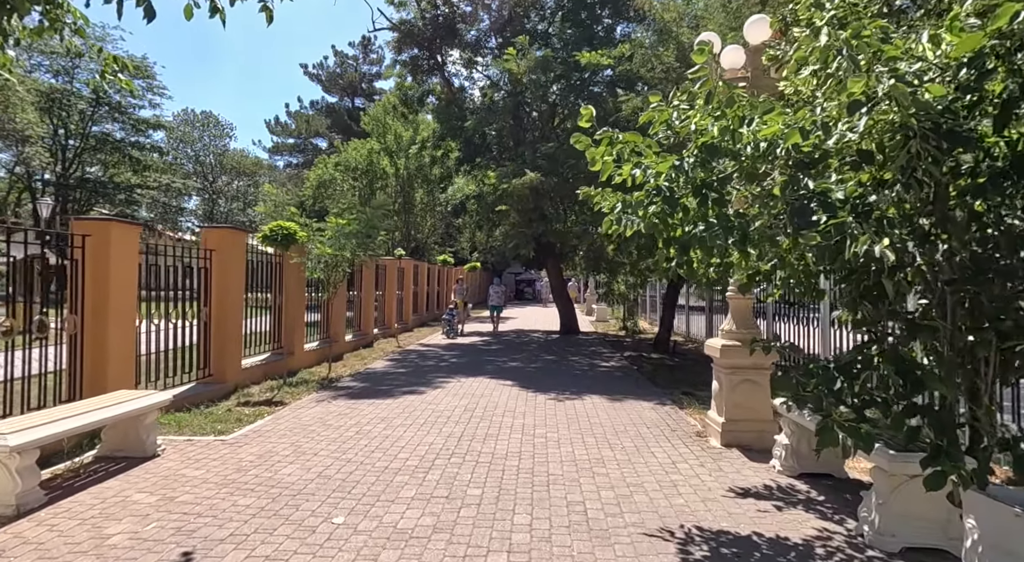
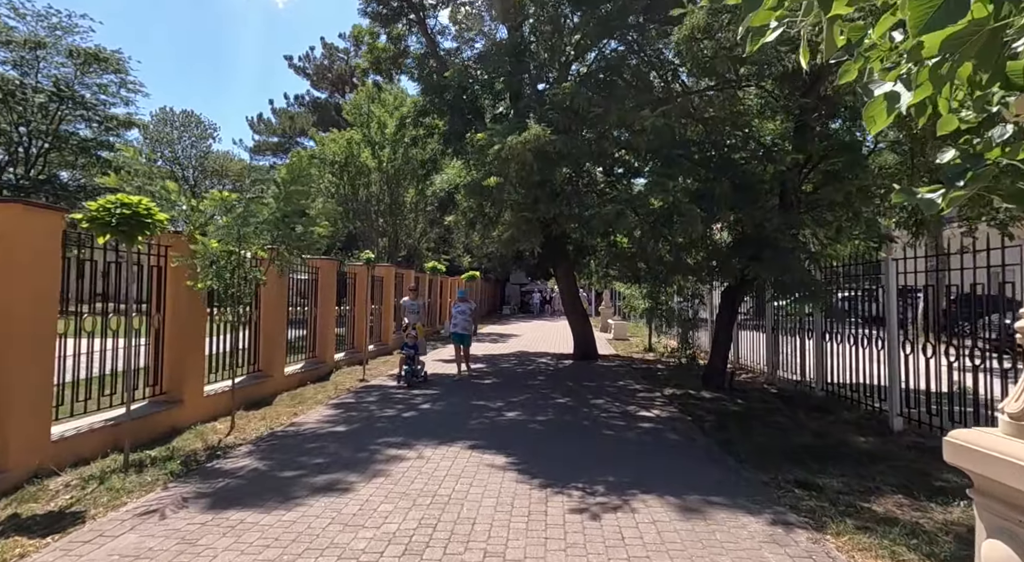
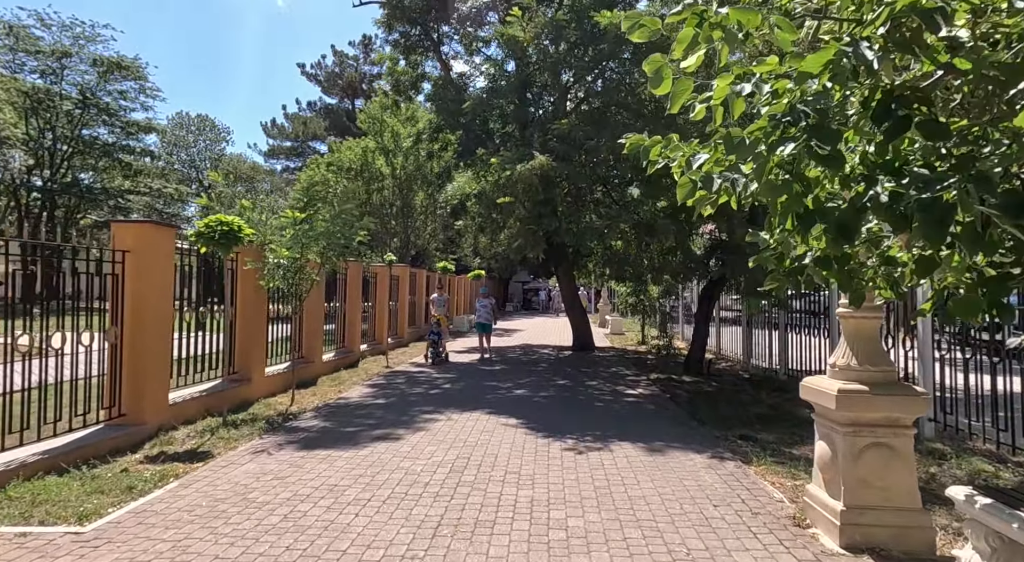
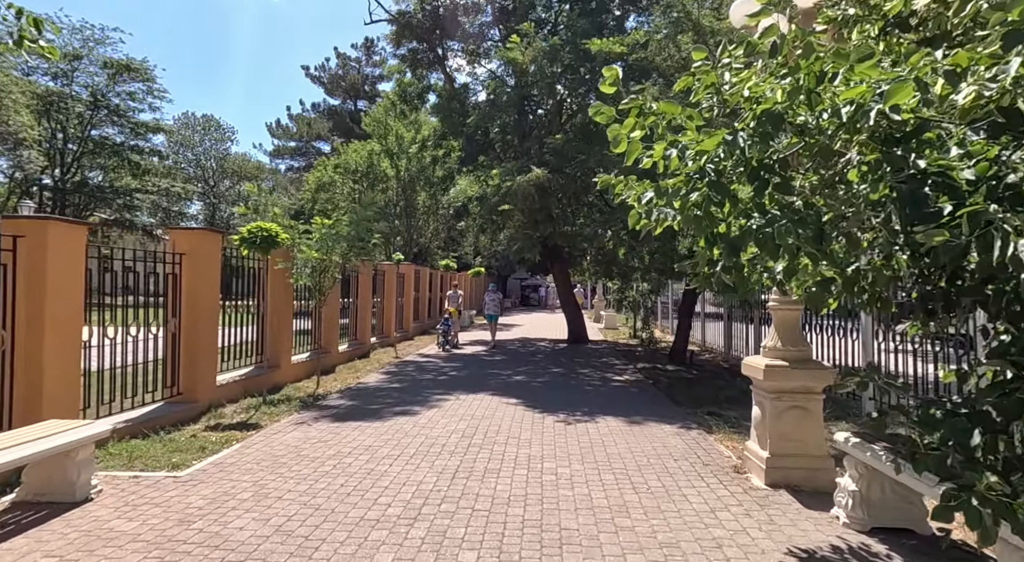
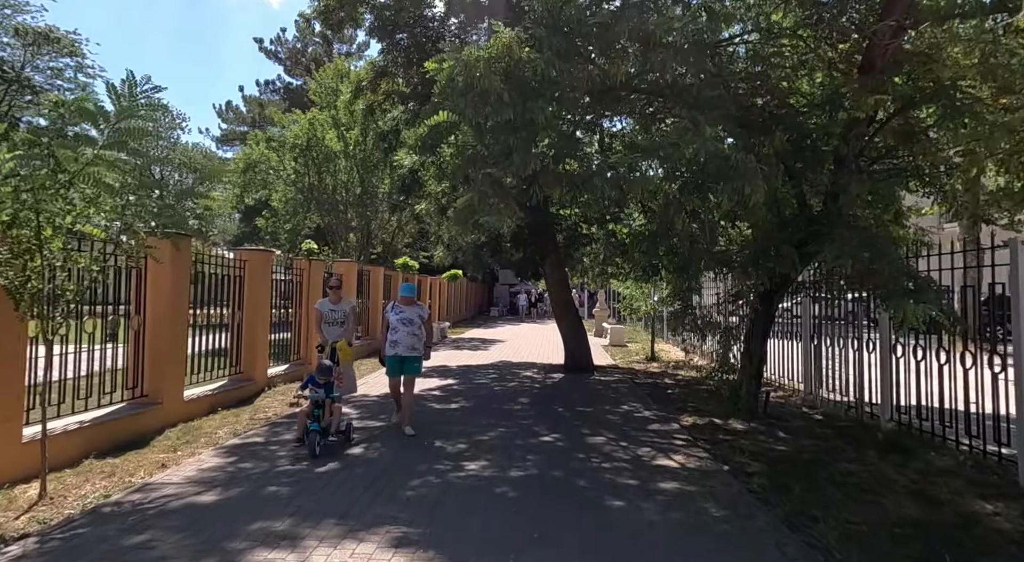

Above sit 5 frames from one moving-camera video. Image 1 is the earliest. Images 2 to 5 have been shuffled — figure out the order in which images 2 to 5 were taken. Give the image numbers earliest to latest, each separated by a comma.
4, 3, 2, 5
